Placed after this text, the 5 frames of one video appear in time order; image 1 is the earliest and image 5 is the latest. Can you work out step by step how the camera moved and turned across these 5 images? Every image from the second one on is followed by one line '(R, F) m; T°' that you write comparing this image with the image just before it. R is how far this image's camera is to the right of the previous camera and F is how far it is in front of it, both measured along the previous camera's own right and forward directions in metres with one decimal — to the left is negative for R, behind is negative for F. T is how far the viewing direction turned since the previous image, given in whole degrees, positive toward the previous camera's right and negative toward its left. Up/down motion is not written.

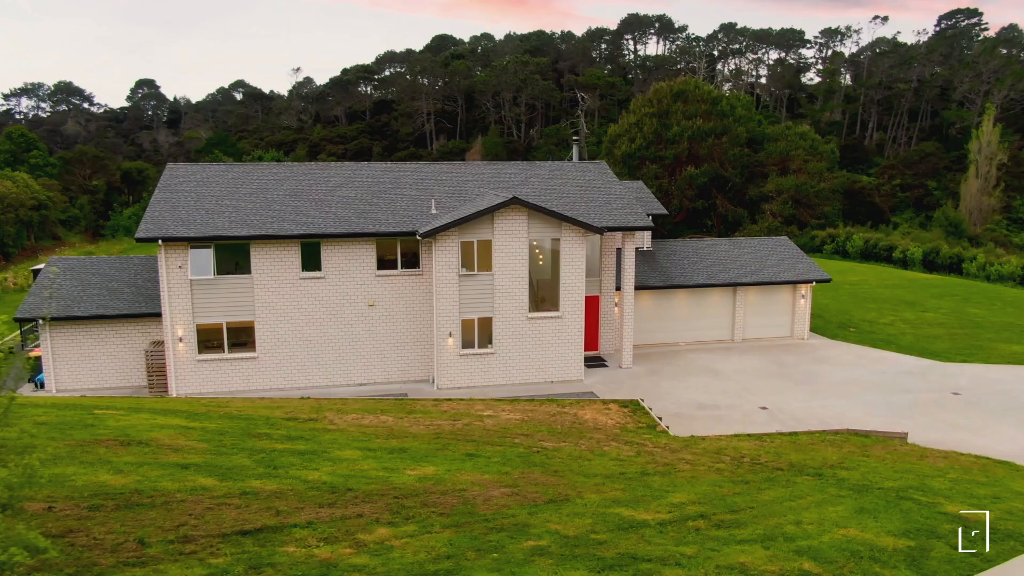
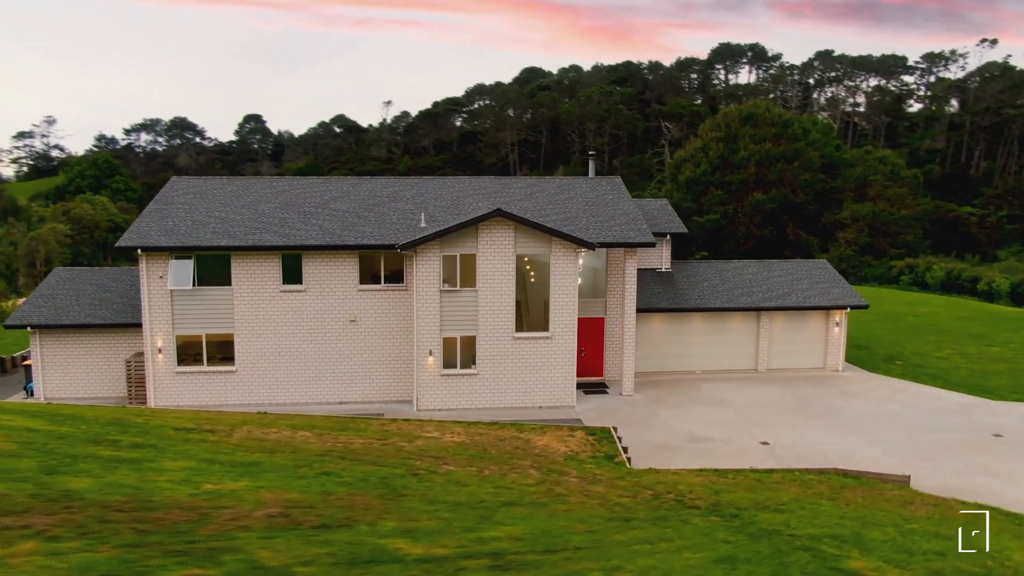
(+2.9, +1.5) m; -7°
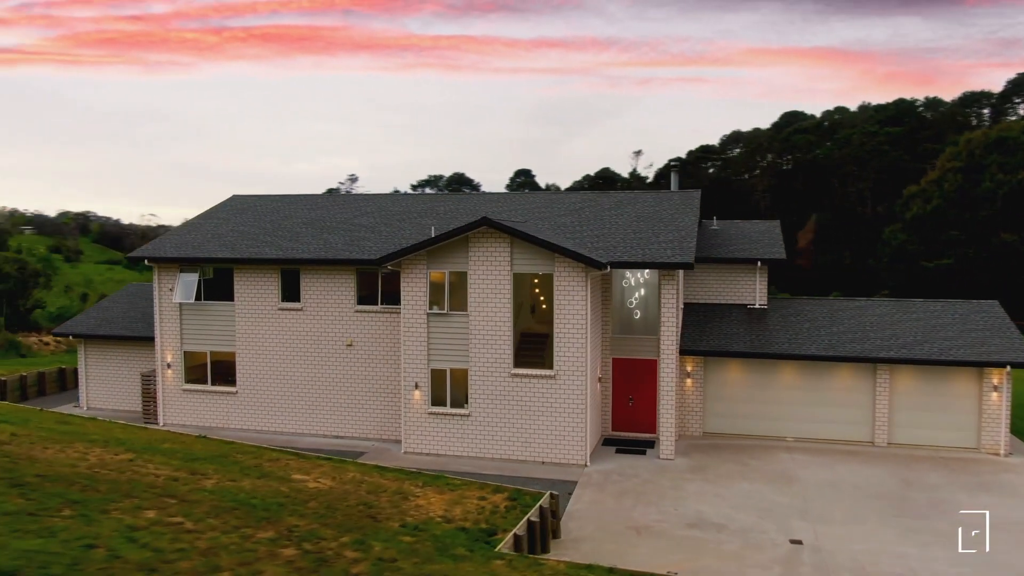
(+5.8, +4.6) m; -19°
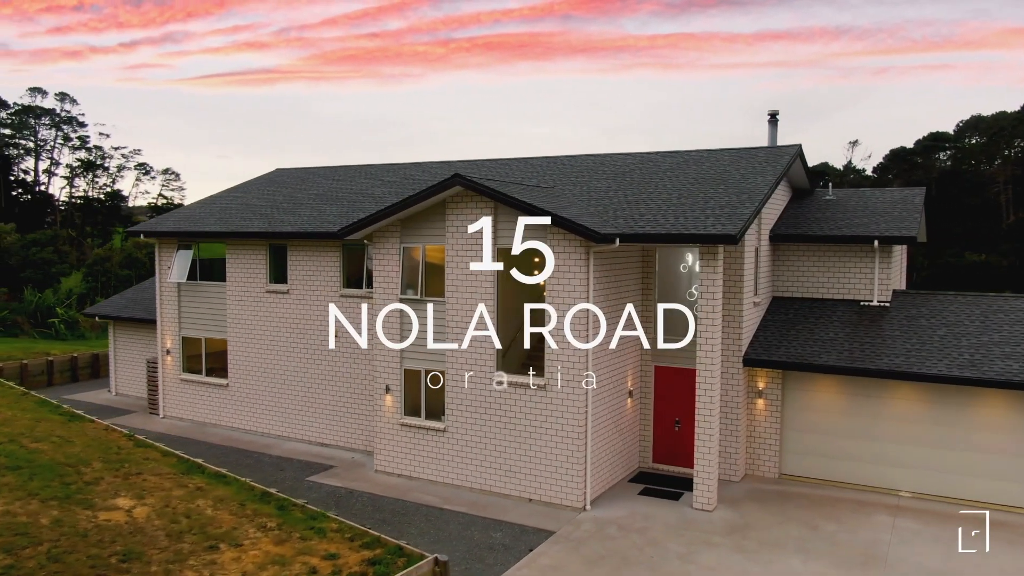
(+3.7, +4.7) m; -15°
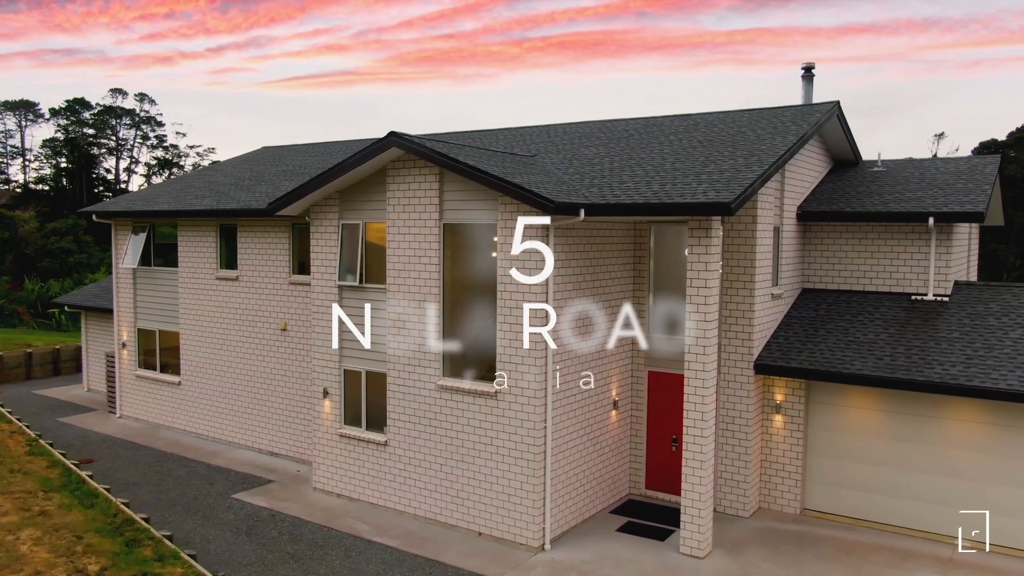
(+1.6, +2.6) m; -5°
